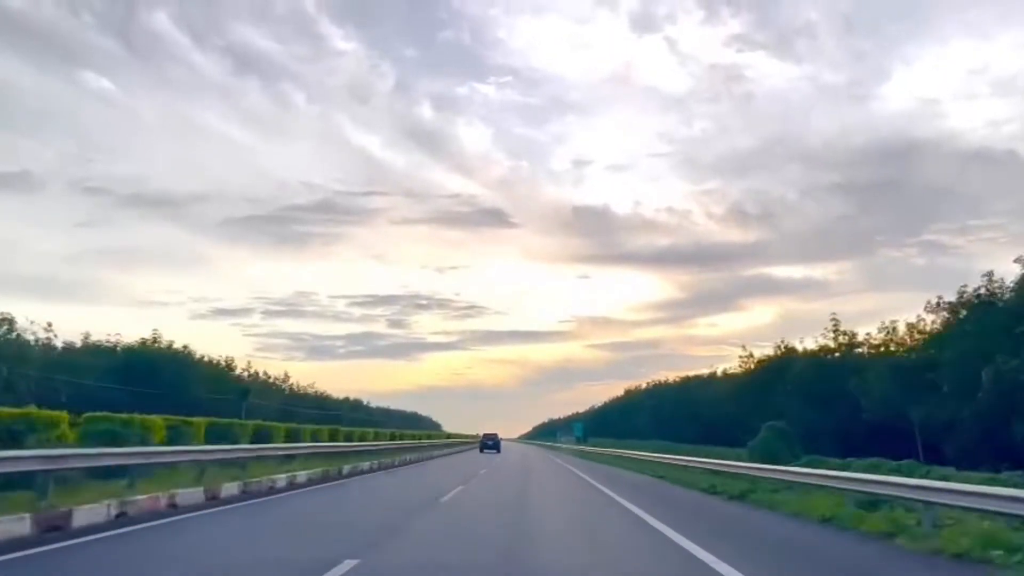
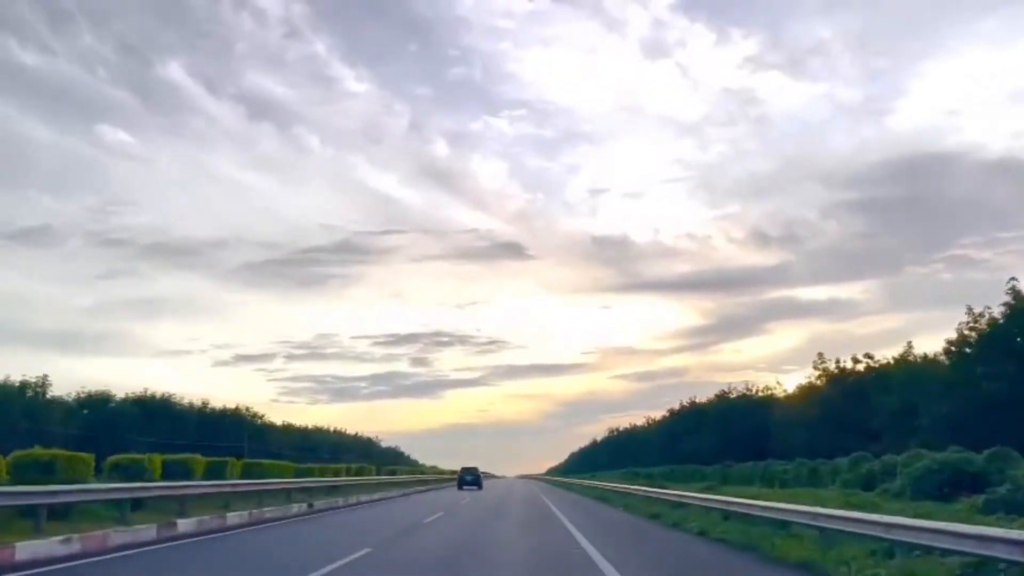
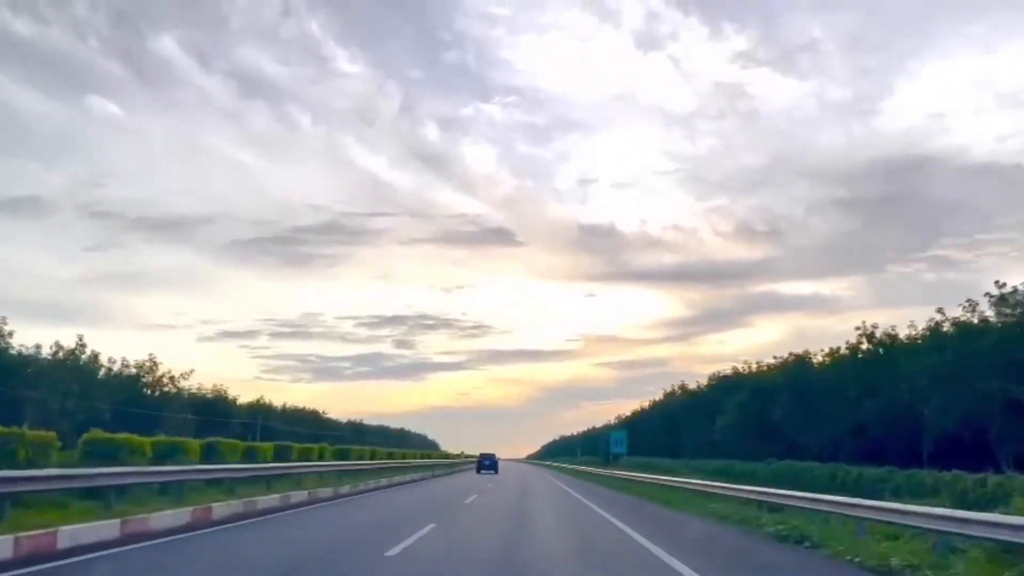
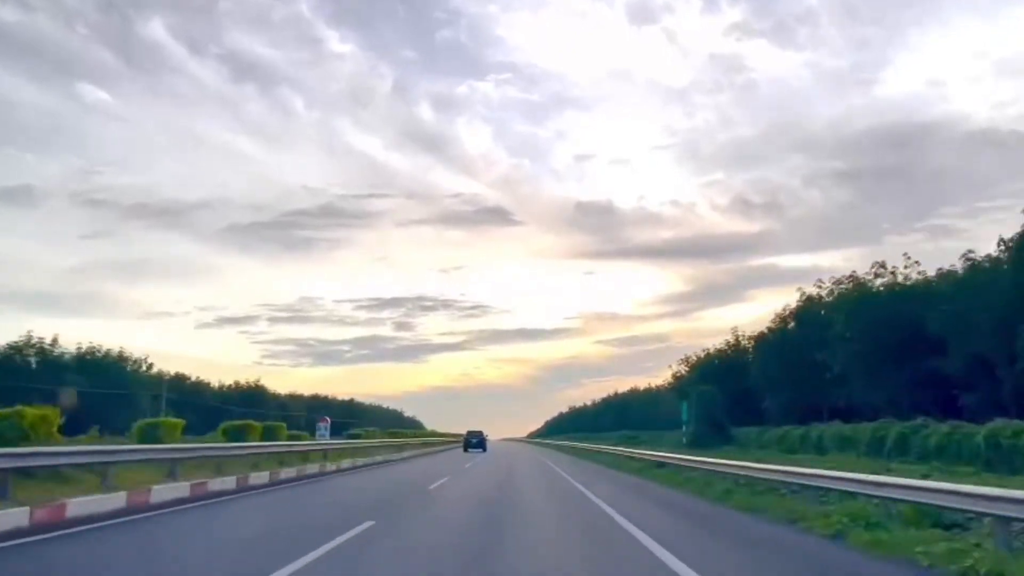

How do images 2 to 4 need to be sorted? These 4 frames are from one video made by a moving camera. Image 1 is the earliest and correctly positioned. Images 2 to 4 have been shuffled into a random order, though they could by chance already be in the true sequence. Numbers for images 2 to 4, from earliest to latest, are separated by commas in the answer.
3, 4, 2
